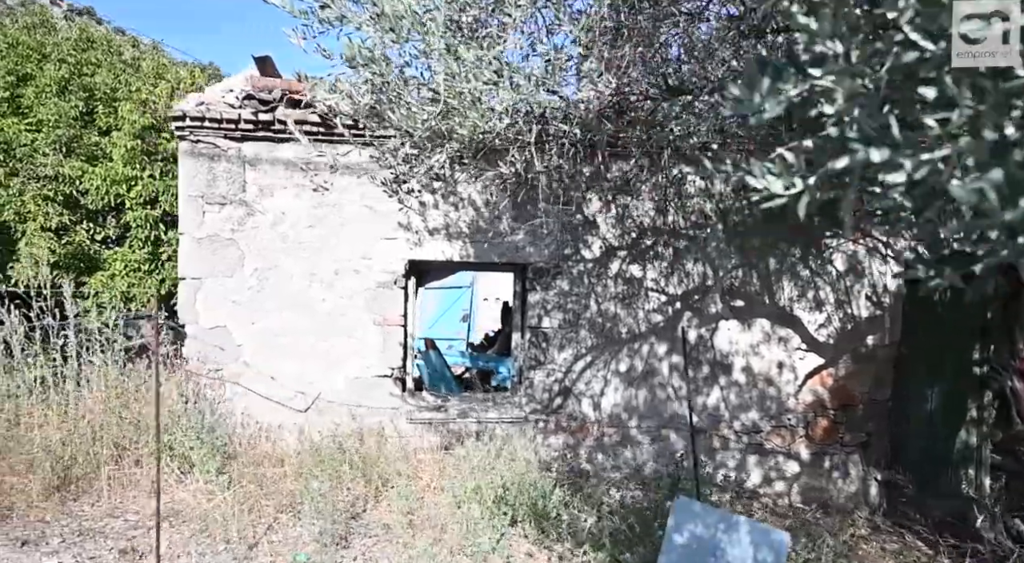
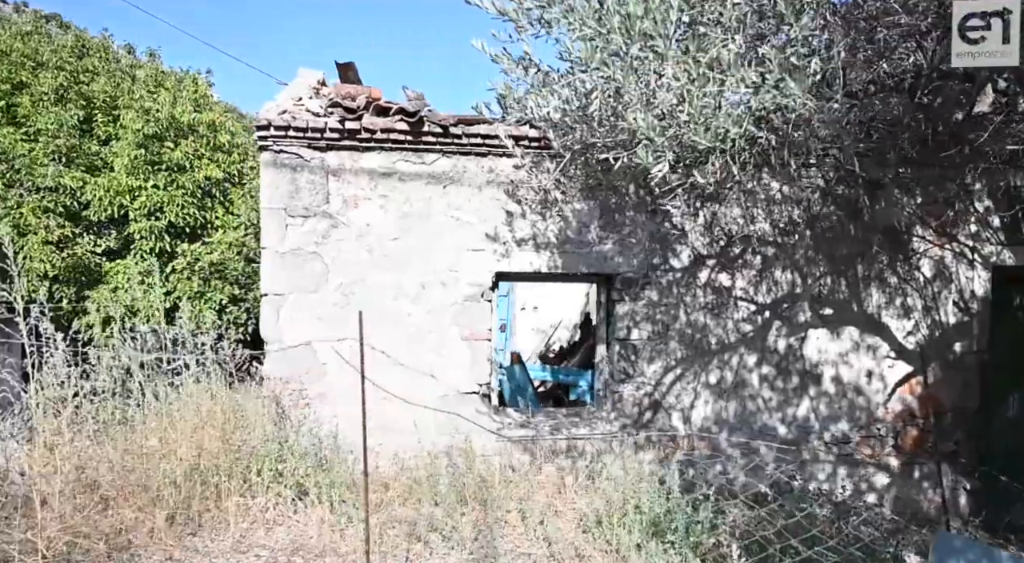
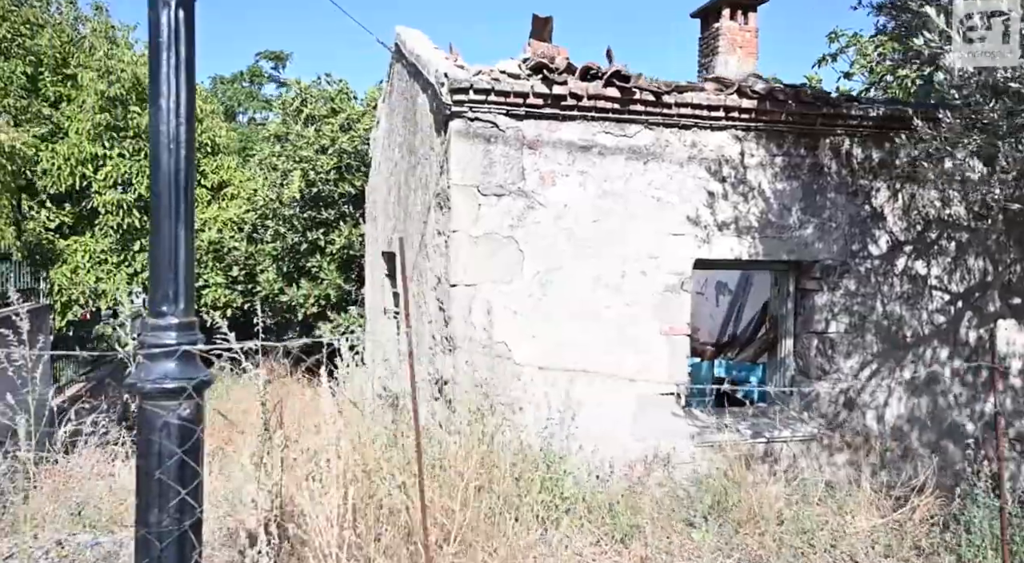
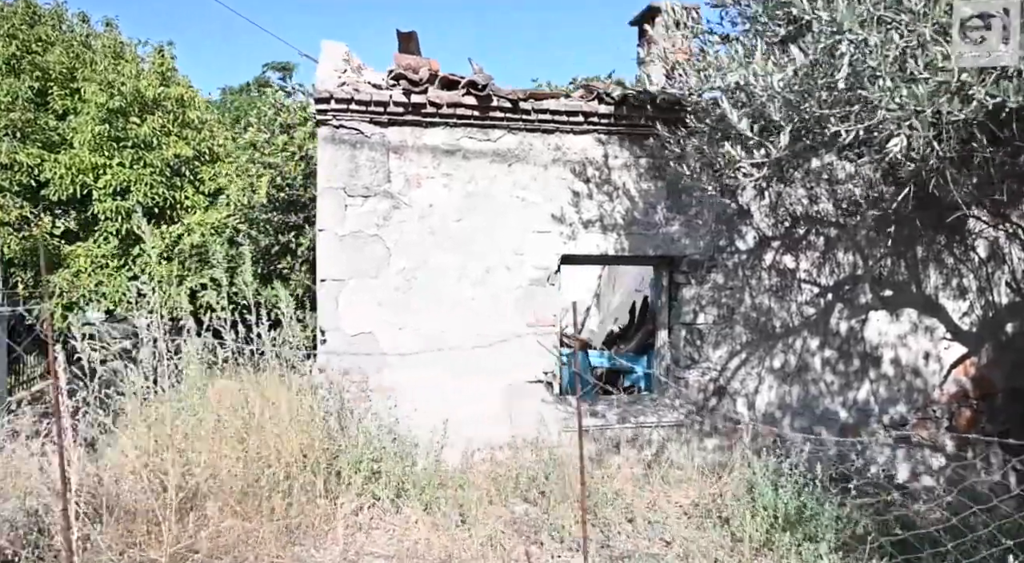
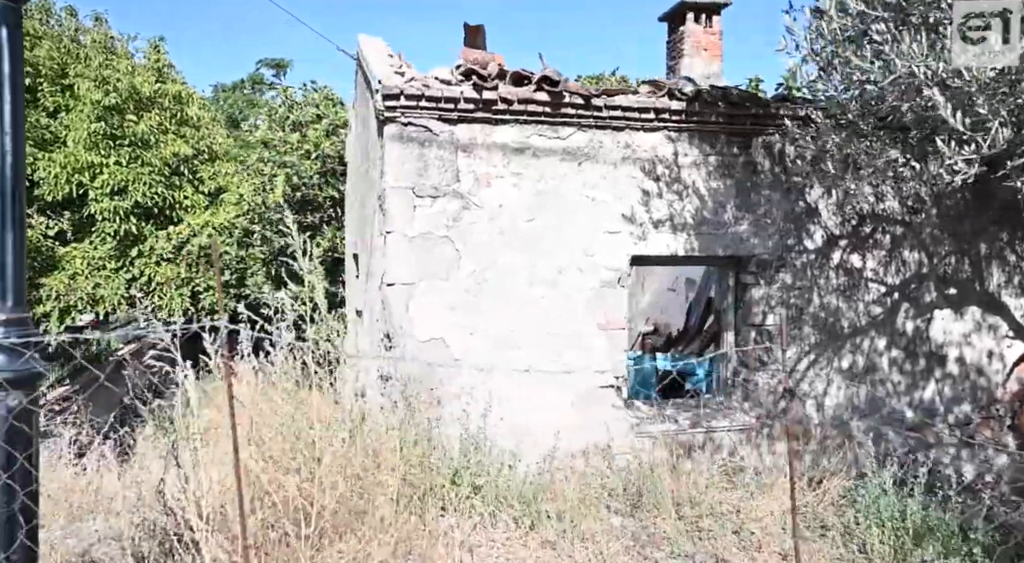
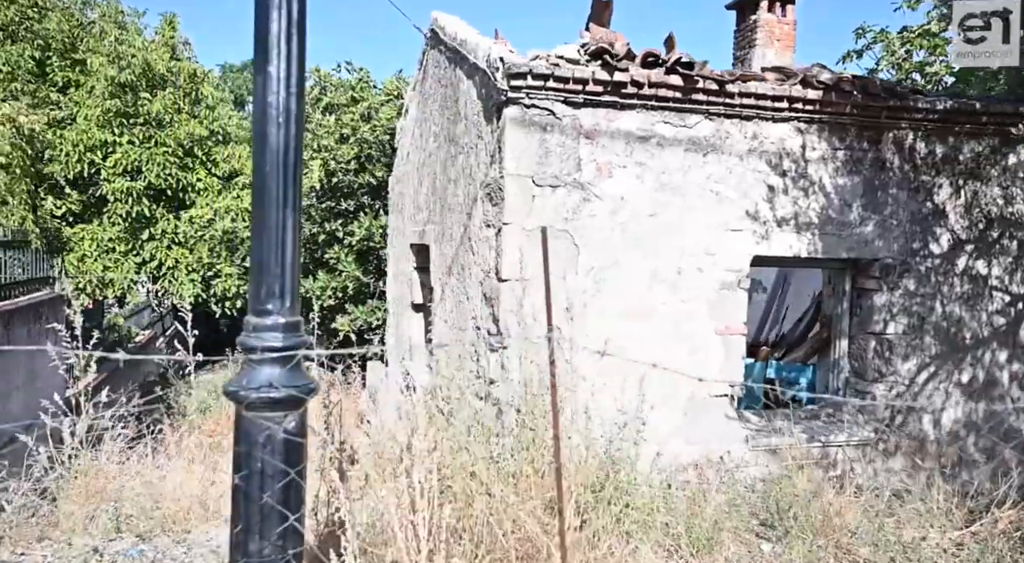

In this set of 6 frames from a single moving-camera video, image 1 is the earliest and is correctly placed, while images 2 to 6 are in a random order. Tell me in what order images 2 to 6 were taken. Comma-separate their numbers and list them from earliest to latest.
2, 4, 5, 3, 6
